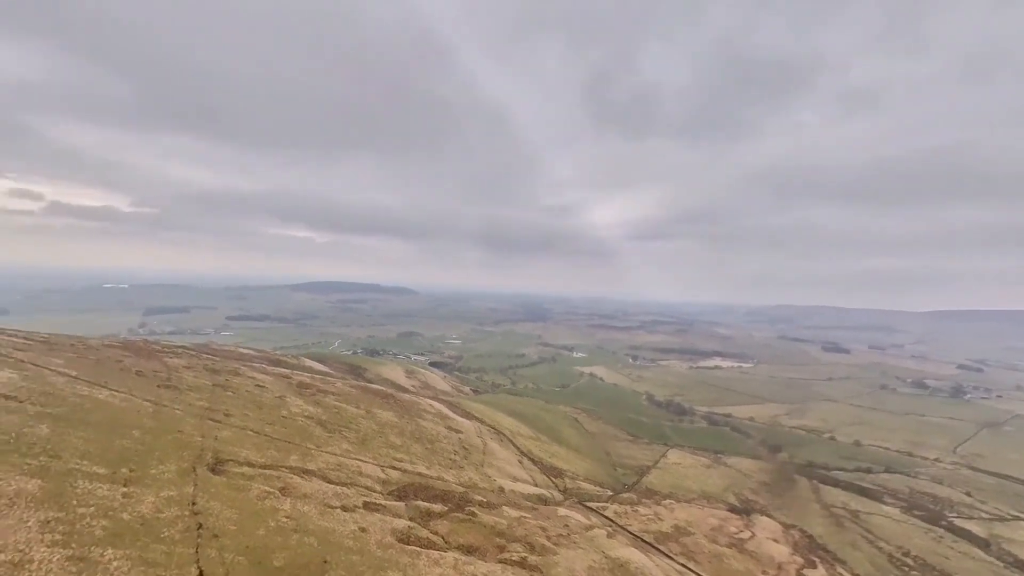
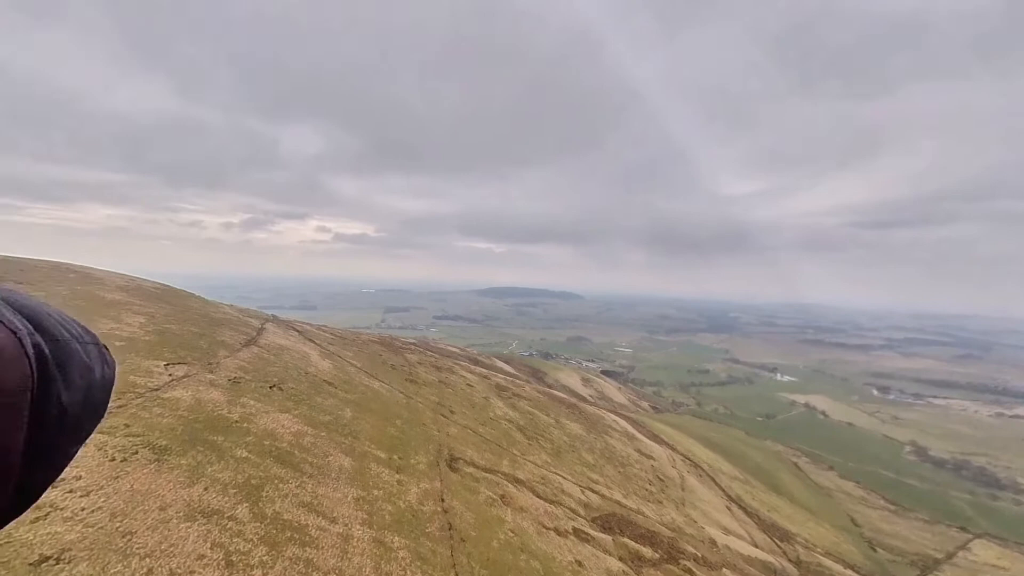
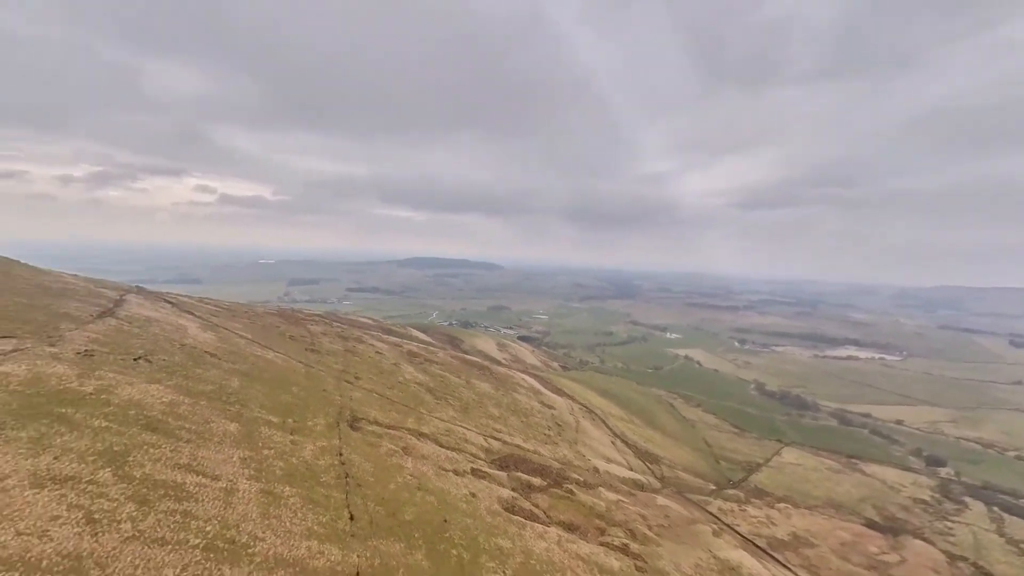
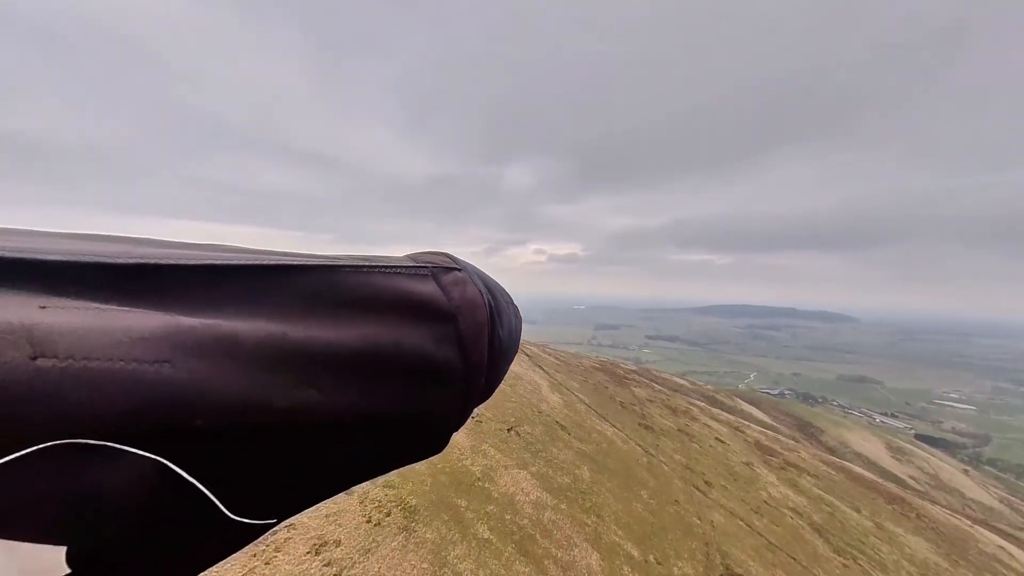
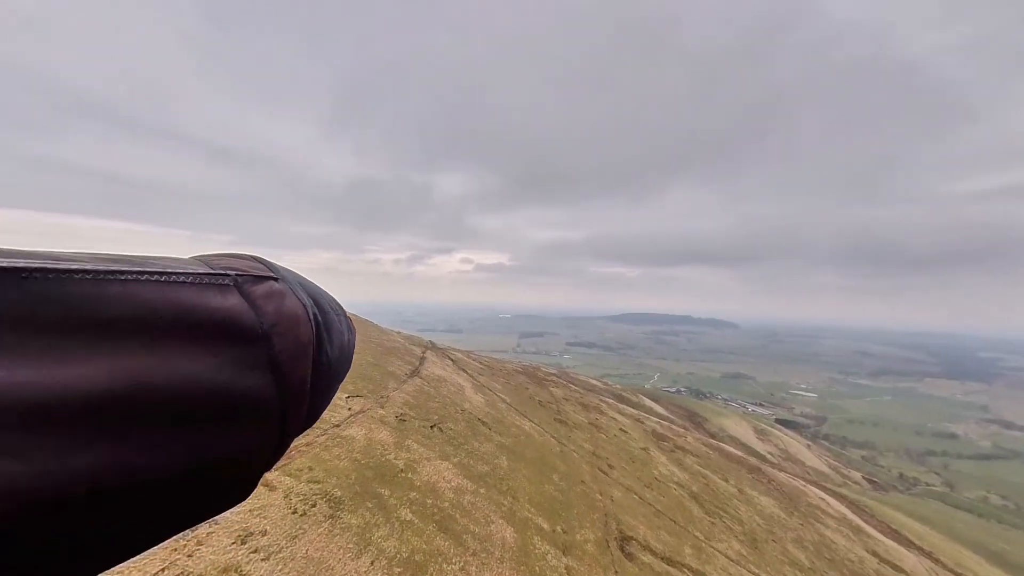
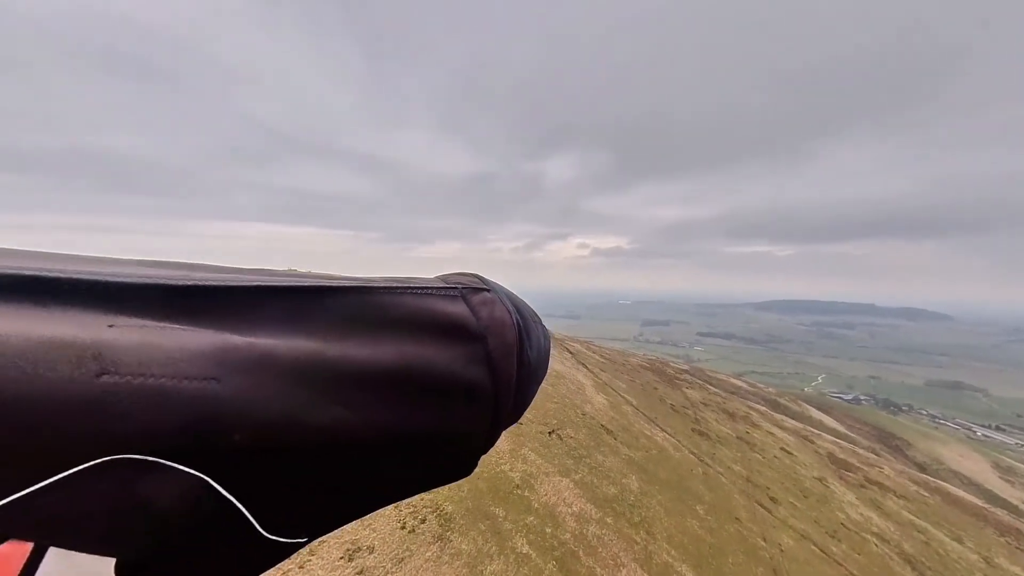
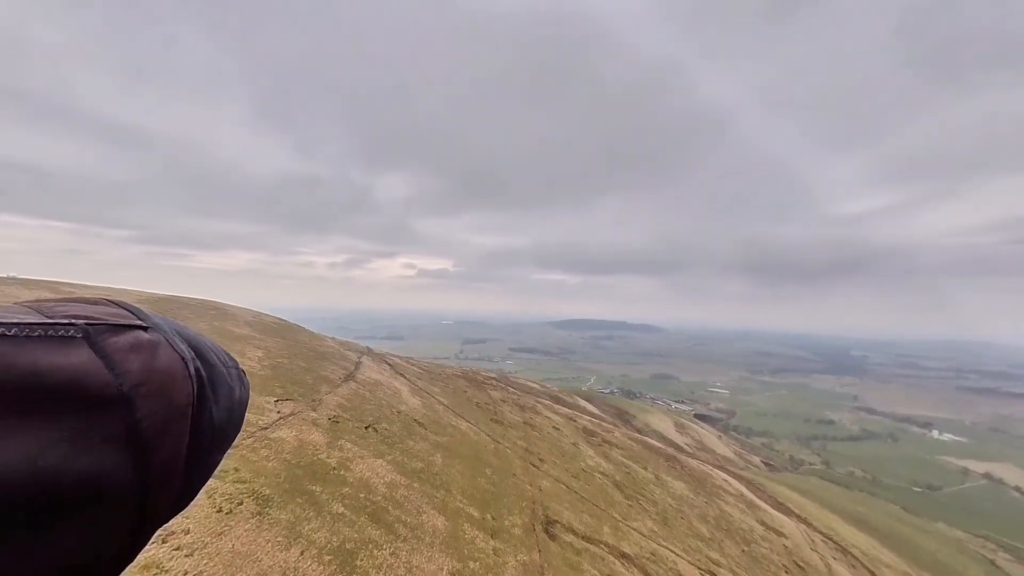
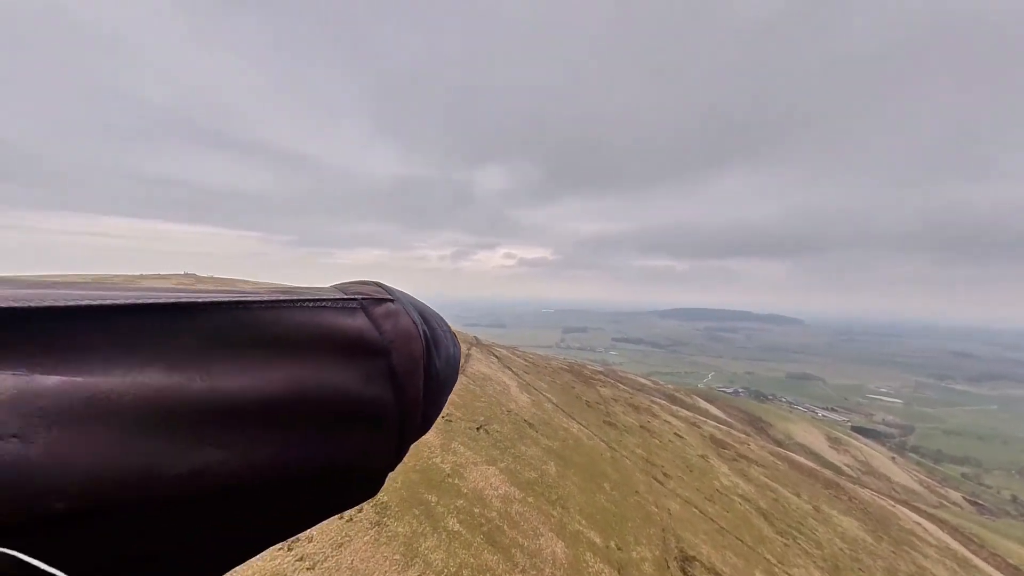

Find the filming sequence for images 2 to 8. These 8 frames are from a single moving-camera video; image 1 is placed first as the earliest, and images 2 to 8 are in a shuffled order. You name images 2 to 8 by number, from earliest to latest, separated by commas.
3, 2, 7, 5, 8, 4, 6
